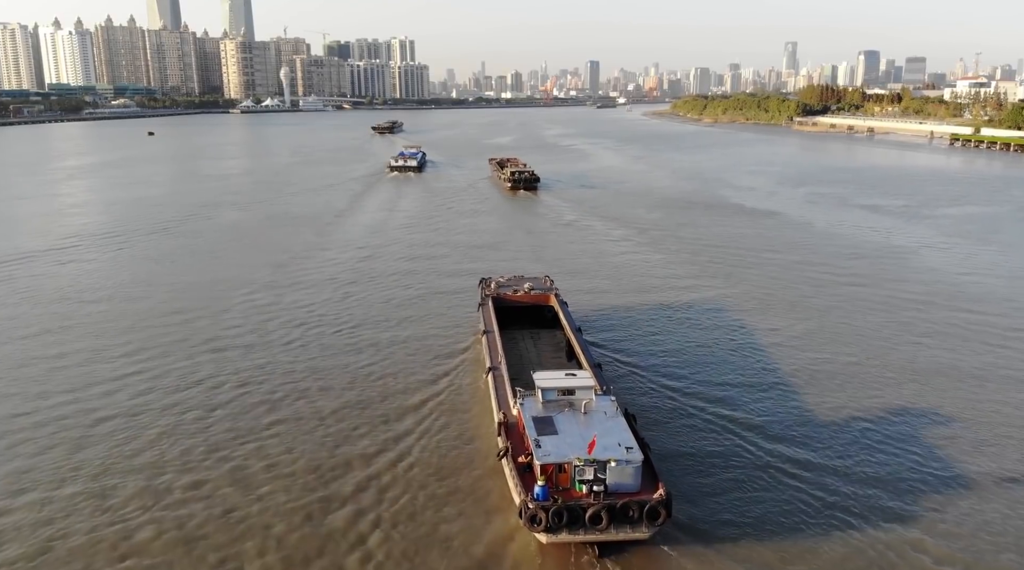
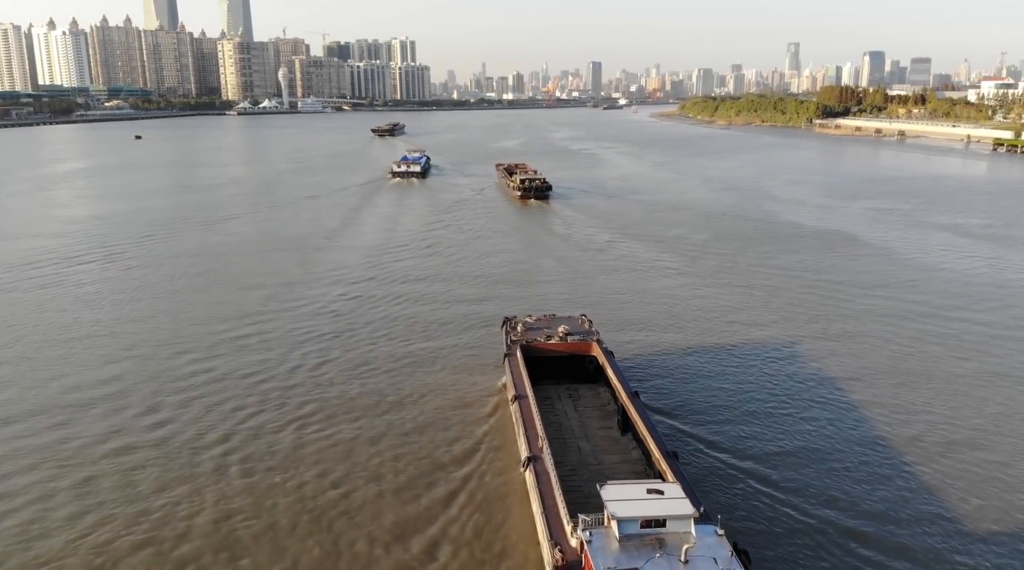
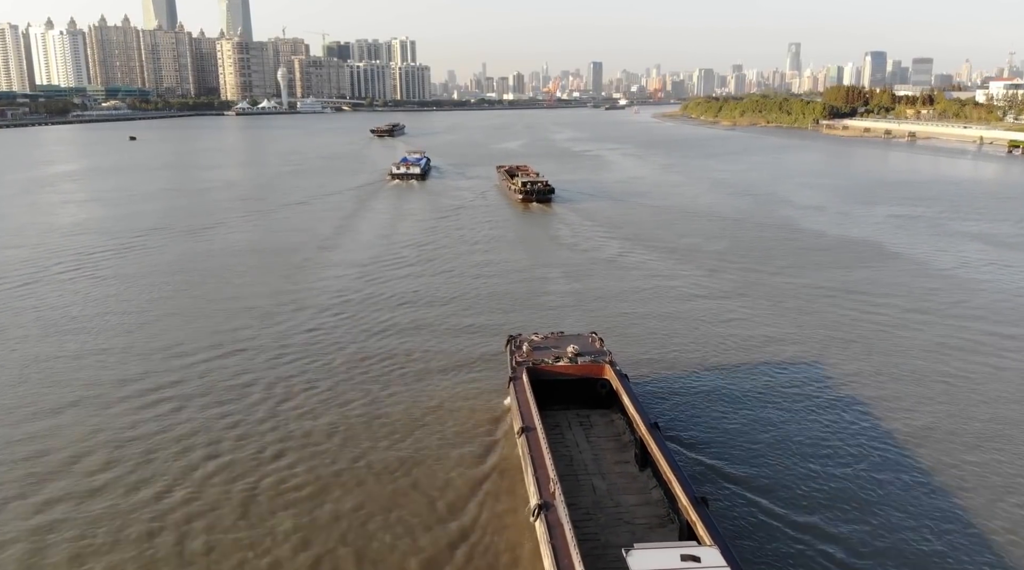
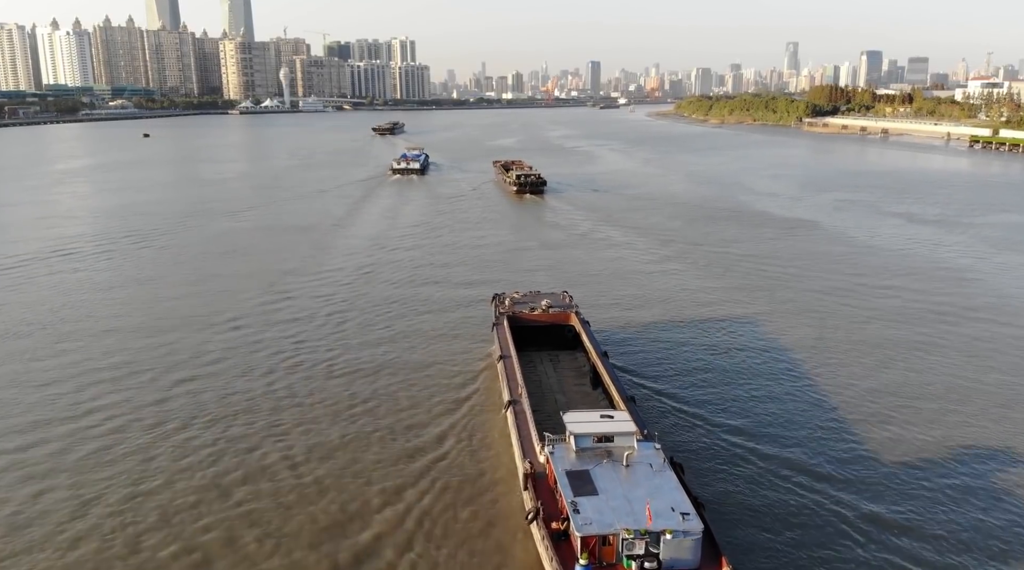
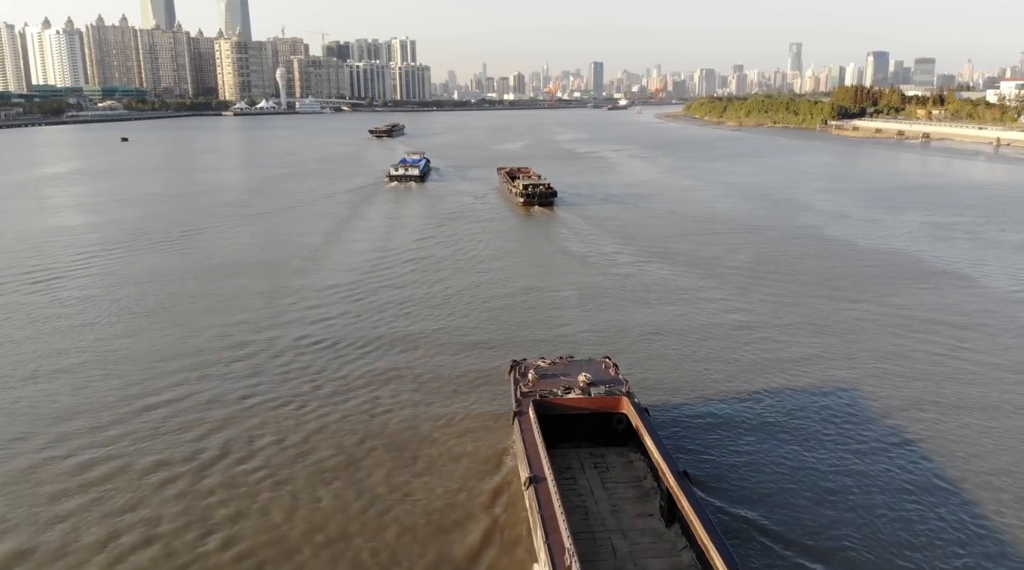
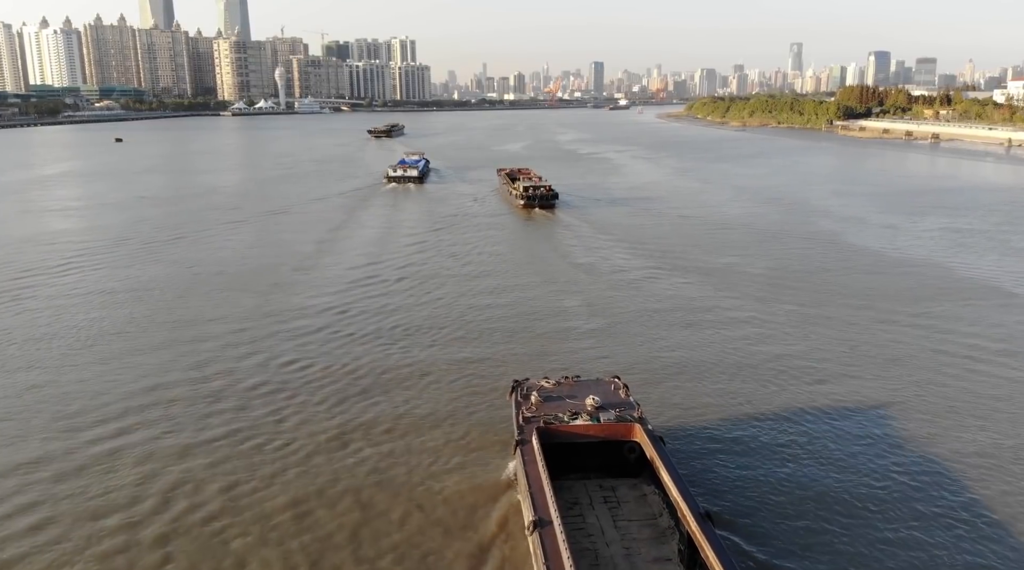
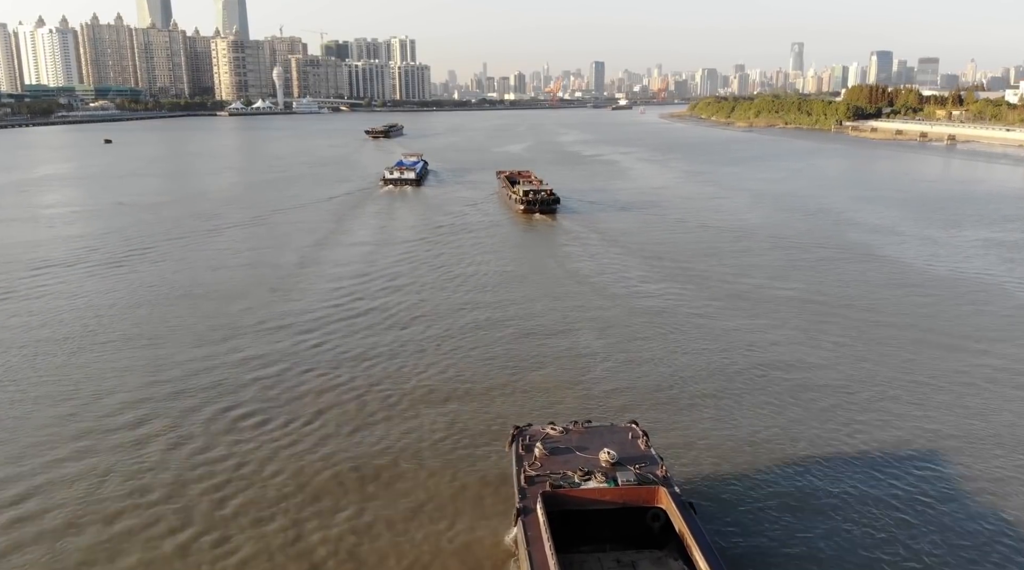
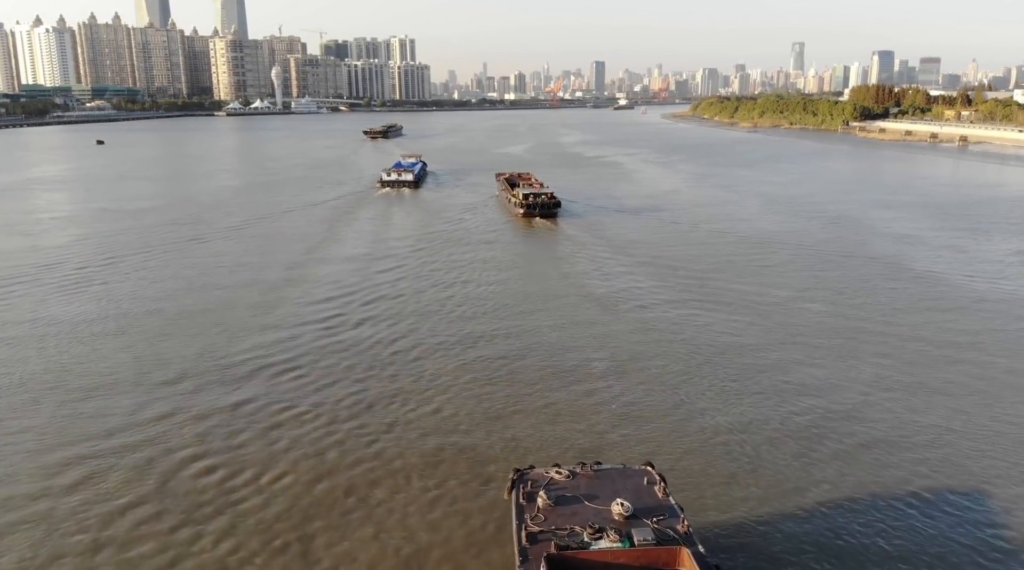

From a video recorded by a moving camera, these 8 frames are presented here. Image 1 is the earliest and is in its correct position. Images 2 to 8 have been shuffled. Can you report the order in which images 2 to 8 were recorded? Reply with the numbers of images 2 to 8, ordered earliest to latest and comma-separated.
4, 2, 3, 5, 6, 7, 8
